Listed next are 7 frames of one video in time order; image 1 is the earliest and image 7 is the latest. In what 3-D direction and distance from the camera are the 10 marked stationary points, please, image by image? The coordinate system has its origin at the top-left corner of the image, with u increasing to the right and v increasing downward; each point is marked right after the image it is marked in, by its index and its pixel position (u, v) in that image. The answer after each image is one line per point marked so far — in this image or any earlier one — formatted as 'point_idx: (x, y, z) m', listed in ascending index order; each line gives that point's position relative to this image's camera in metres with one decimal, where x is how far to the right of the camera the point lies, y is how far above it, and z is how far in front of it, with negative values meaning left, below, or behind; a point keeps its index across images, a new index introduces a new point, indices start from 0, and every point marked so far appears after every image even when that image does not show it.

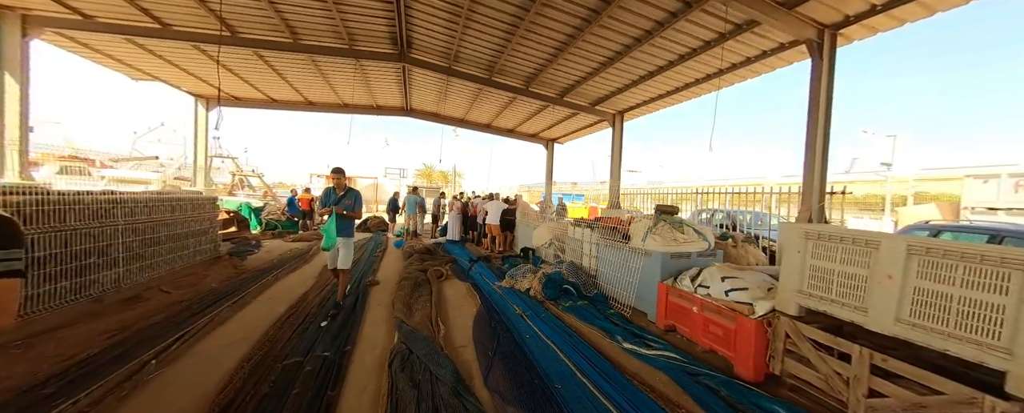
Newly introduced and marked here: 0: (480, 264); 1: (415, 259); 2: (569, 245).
0: (-0.6, -1.2, +5.7) m
1: (-1.9, -1.1, +5.6) m
2: (+1.0, -0.7, +5.0) m
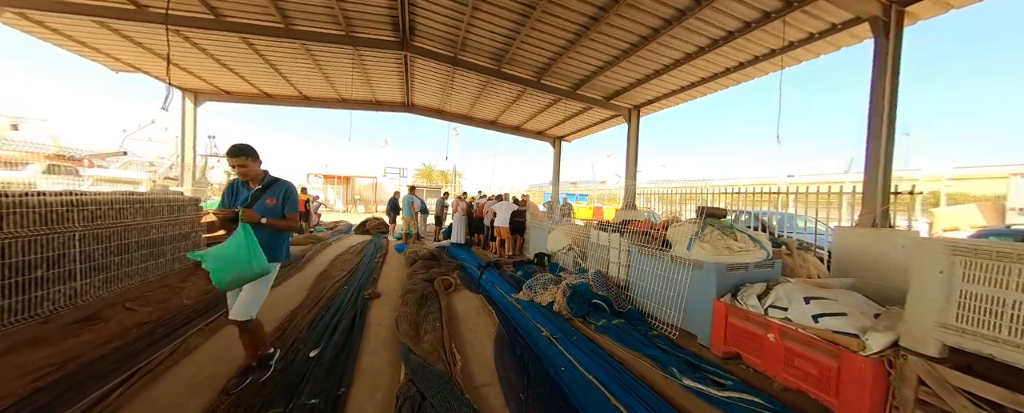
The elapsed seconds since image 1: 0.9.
0: (-0.4, -1.2, +5.2) m
1: (-1.7, -1.1, +5.1) m
2: (+1.3, -0.7, +4.5) m
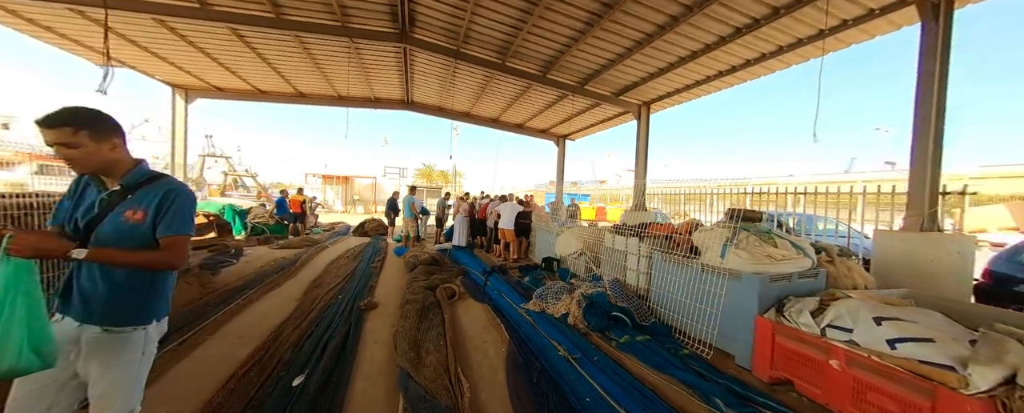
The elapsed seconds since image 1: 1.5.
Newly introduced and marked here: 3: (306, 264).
0: (-0.2, -1.3, +4.9) m
1: (-1.5, -1.1, +4.8) m
2: (+1.4, -0.8, +4.2) m
3: (-4.2, -1.2, +5.7) m
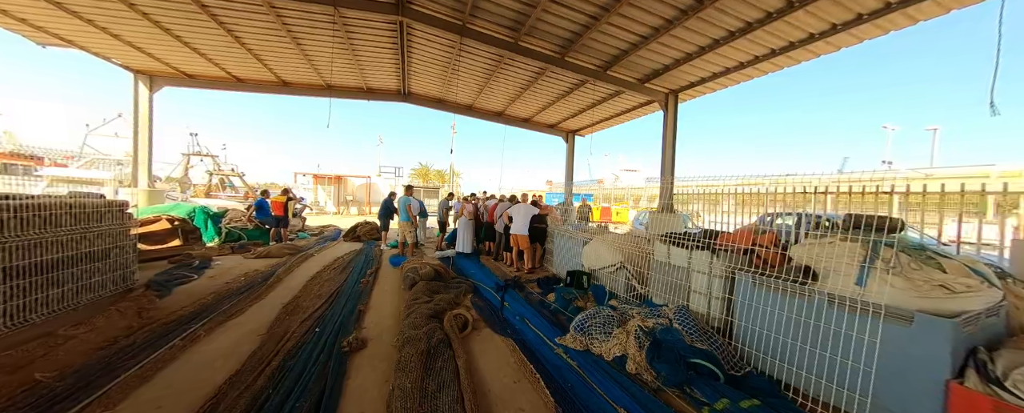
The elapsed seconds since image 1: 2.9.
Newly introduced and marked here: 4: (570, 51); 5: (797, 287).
0: (+0.1, -1.3, +4.0) m
1: (-1.2, -1.2, +3.9) m
2: (+1.7, -0.8, +3.3) m
3: (-3.9, -1.2, +4.8) m
4: (+1.2, +3.3, +6.0) m
5: (+2.2, -0.6, +2.2) m
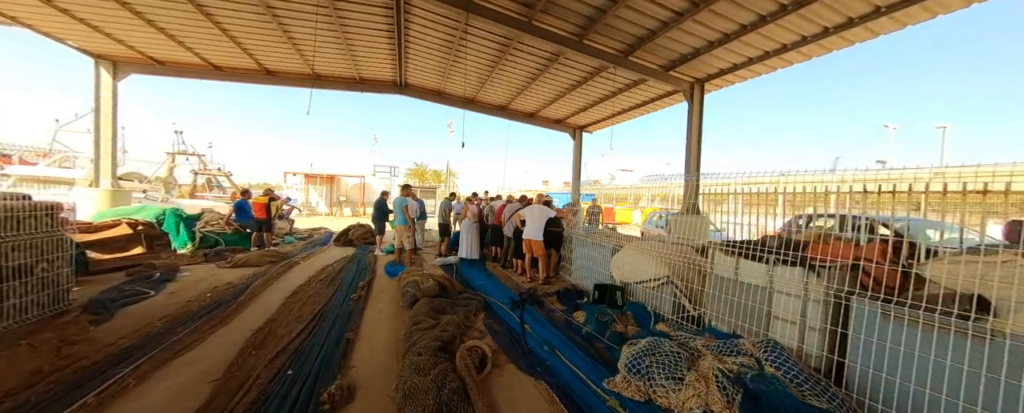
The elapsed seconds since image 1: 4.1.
0: (+0.3, -1.3, +3.3) m
1: (-1.0, -1.2, +3.2) m
2: (+2.0, -0.8, +2.7) m
3: (-3.6, -1.3, +4.1) m
4: (+1.4, +3.3, +5.4) m
5: (+2.5, -0.6, +1.5) m
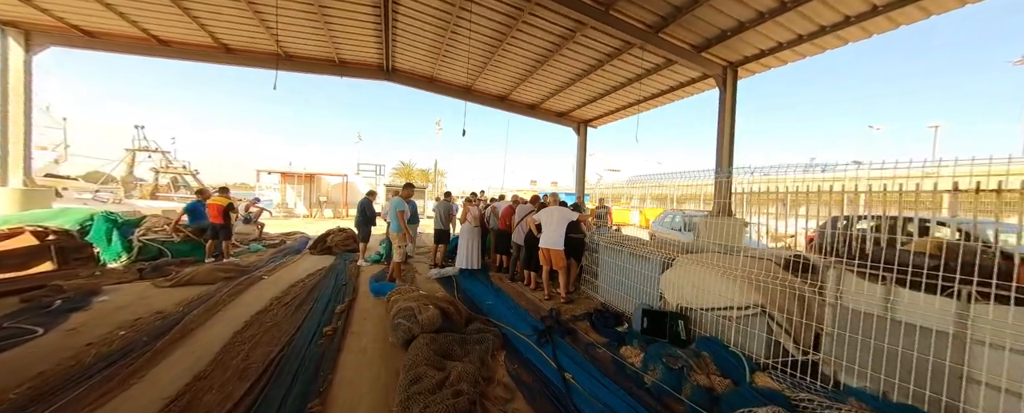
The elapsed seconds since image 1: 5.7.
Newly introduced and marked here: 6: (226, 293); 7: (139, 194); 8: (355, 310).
0: (+0.6, -1.4, +2.5) m
1: (-0.7, -1.2, +2.3) m
2: (+2.3, -0.9, +1.9) m
3: (-3.4, -1.3, +3.0) m
4: (+1.6, +3.3, +4.6) m
5: (+2.8, -0.7, +0.8) m
6: (-4.1, -1.2, +4.1) m
7: (-24.0, +0.8, +18.0) m
8: (-2.0, -1.3, +3.7) m
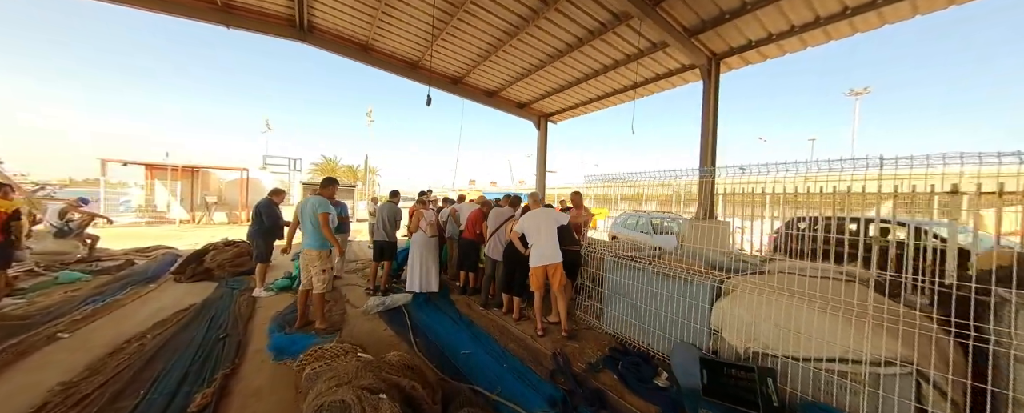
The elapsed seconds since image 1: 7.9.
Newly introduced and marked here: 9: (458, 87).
0: (+0.7, -1.4, +1.5) m
1: (-0.5, -1.3, +1.0) m
2: (+2.5, -0.9, +1.3) m
3: (-3.3, -1.4, +1.2) m
4: (+1.3, +3.2, +3.7) m
5: (+3.3, -0.7, +0.3) m
6: (-4.2, -1.3, +2.1) m
7: (-26.6, +0.6, +11.5) m
8: (-2.1, -1.4, +2.1) m
9: (-1.5, +3.3, +7.9) m
